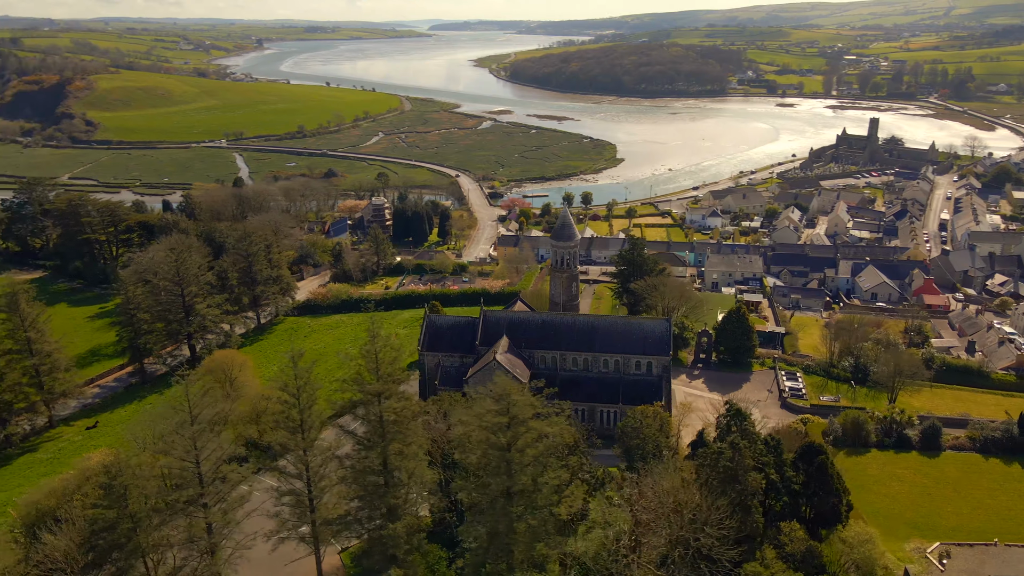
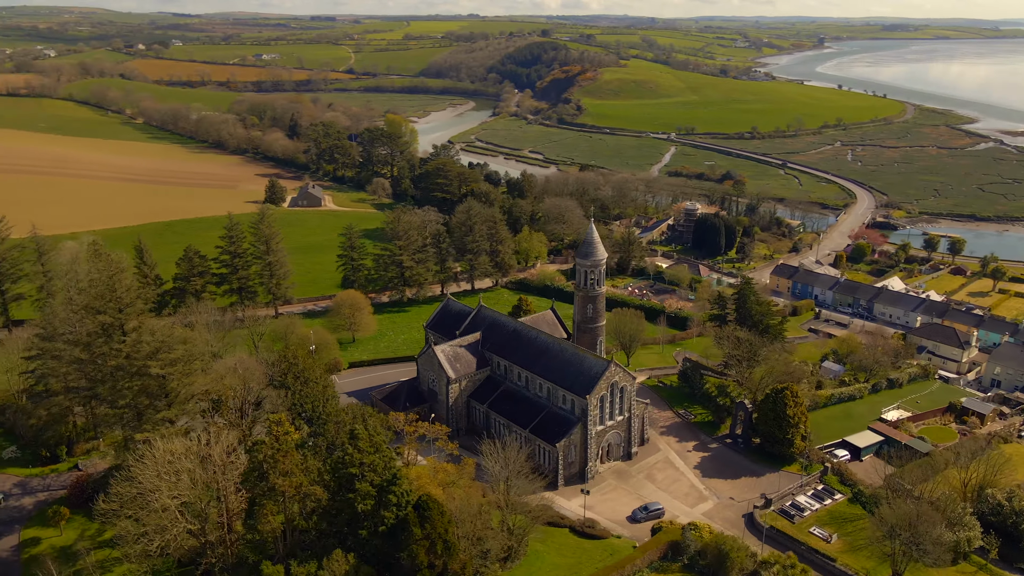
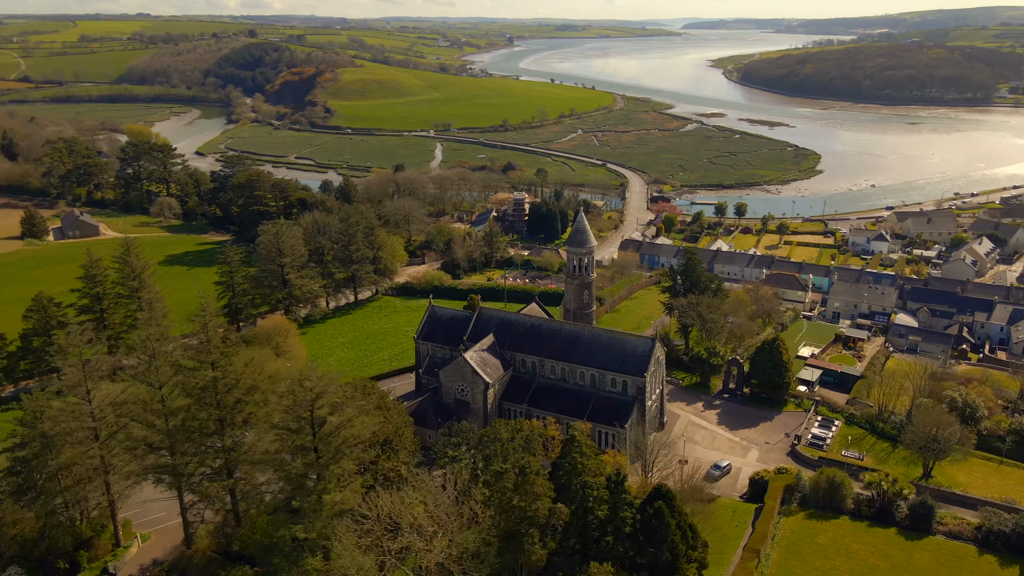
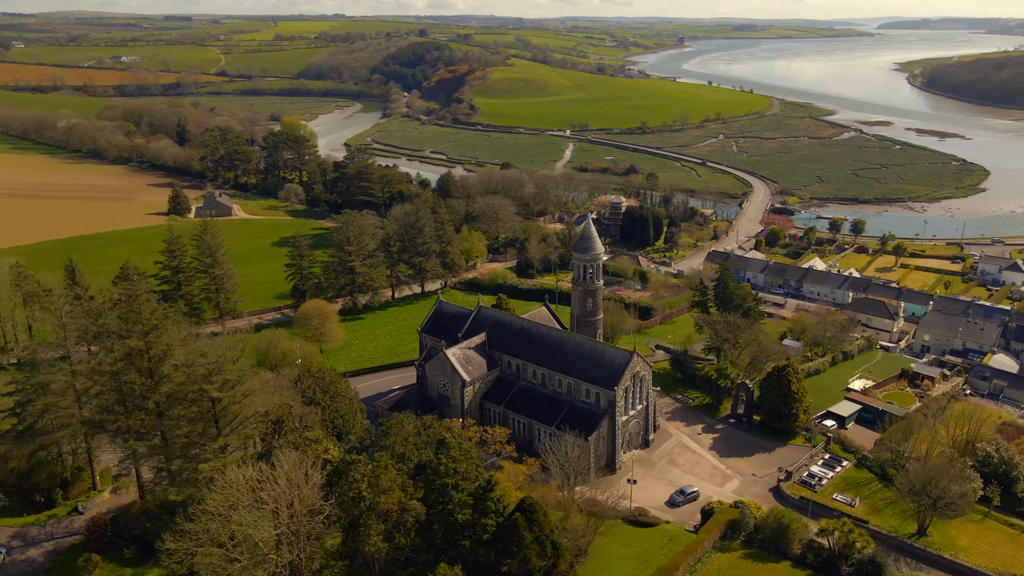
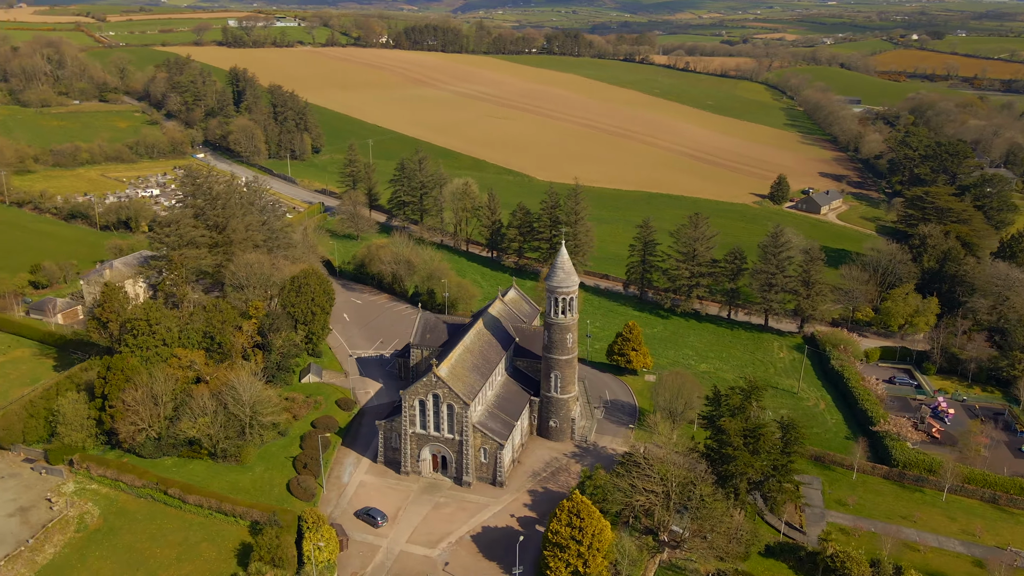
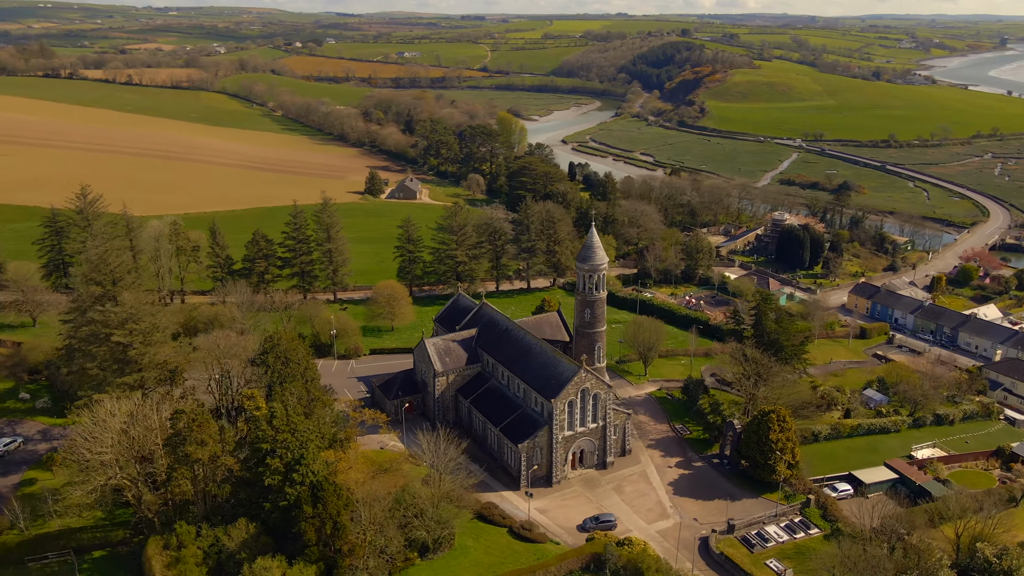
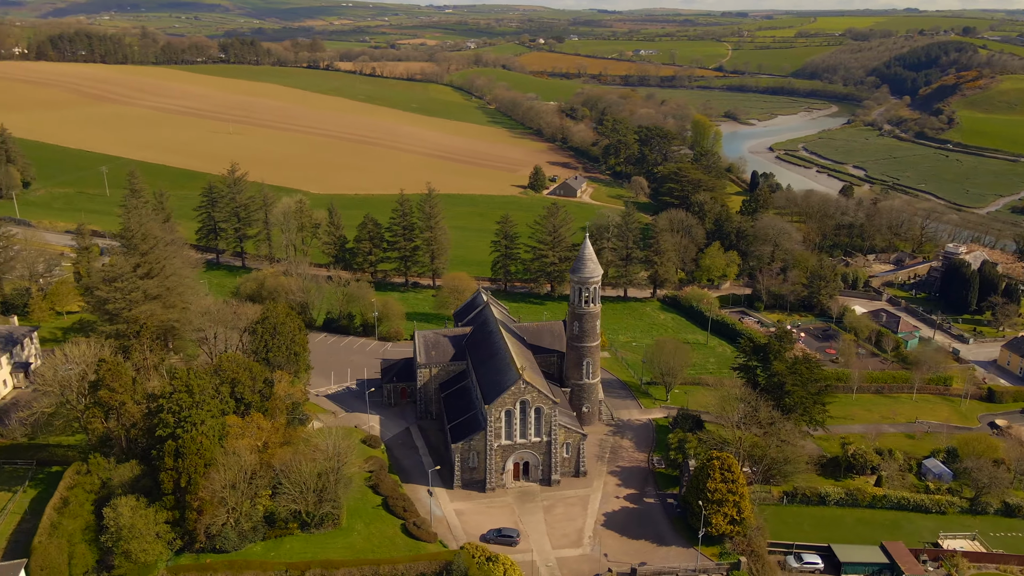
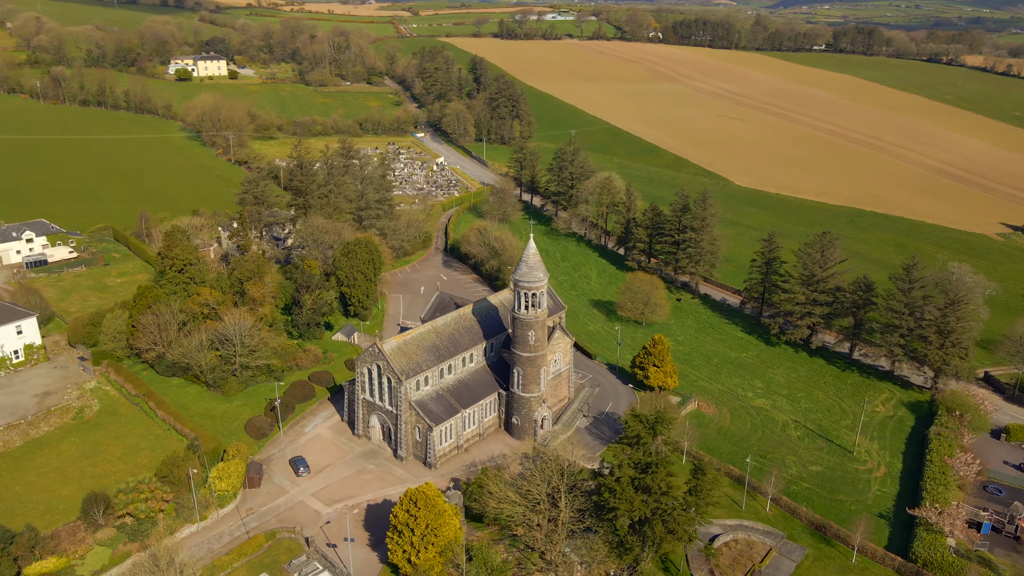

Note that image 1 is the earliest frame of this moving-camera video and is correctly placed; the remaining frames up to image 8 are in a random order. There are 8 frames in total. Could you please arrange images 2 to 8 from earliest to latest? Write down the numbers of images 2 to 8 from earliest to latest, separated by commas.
3, 4, 2, 6, 7, 5, 8
